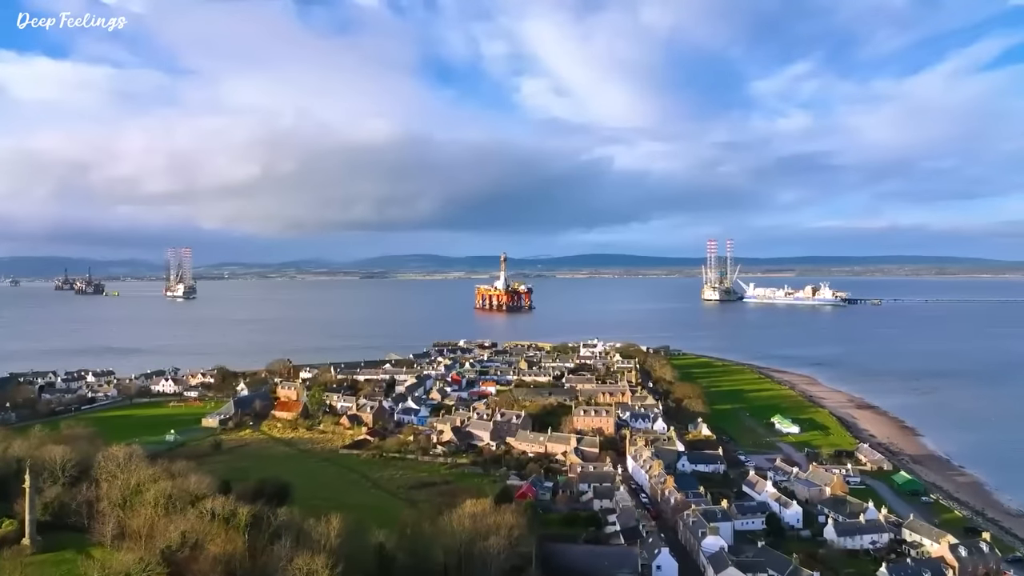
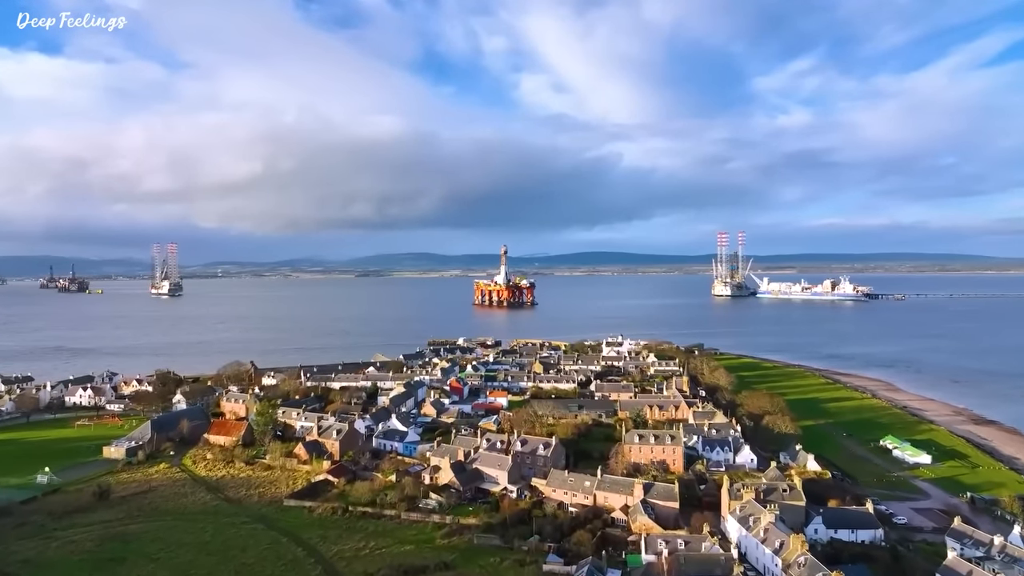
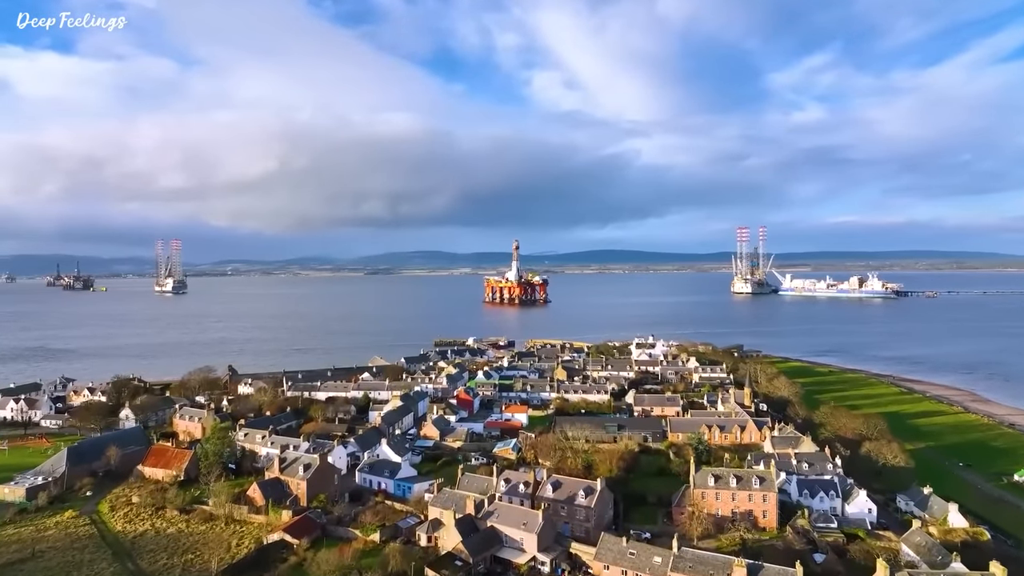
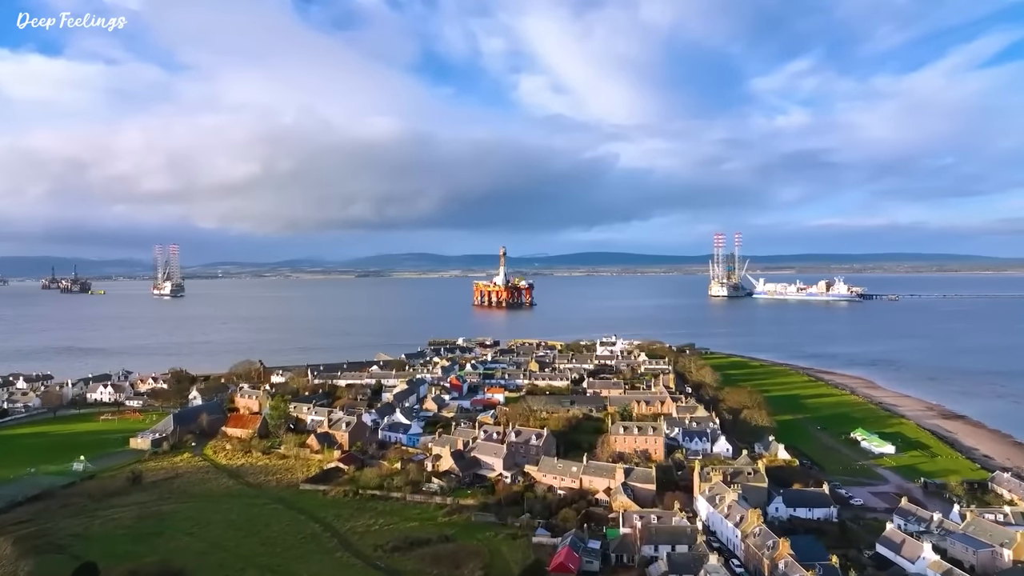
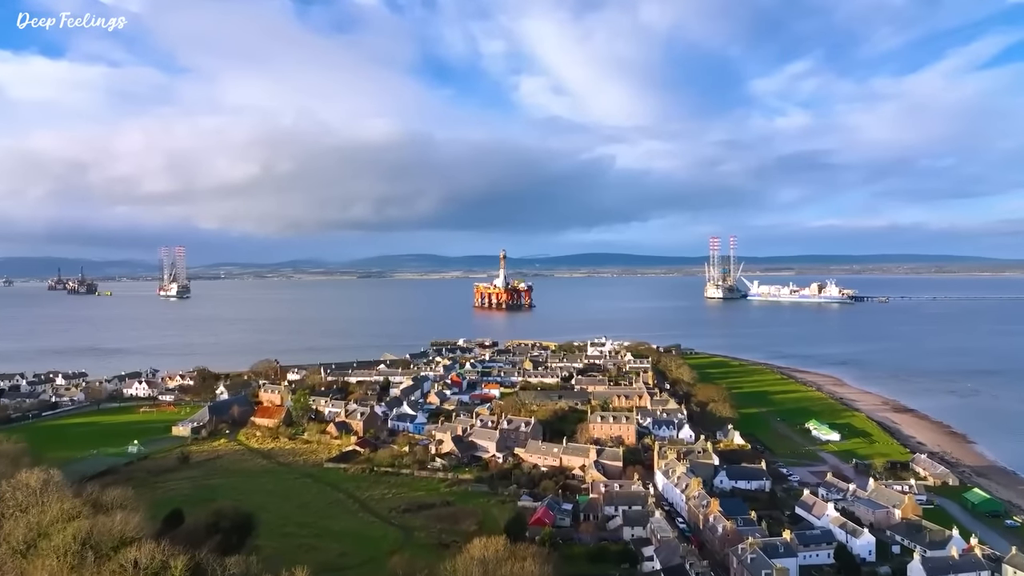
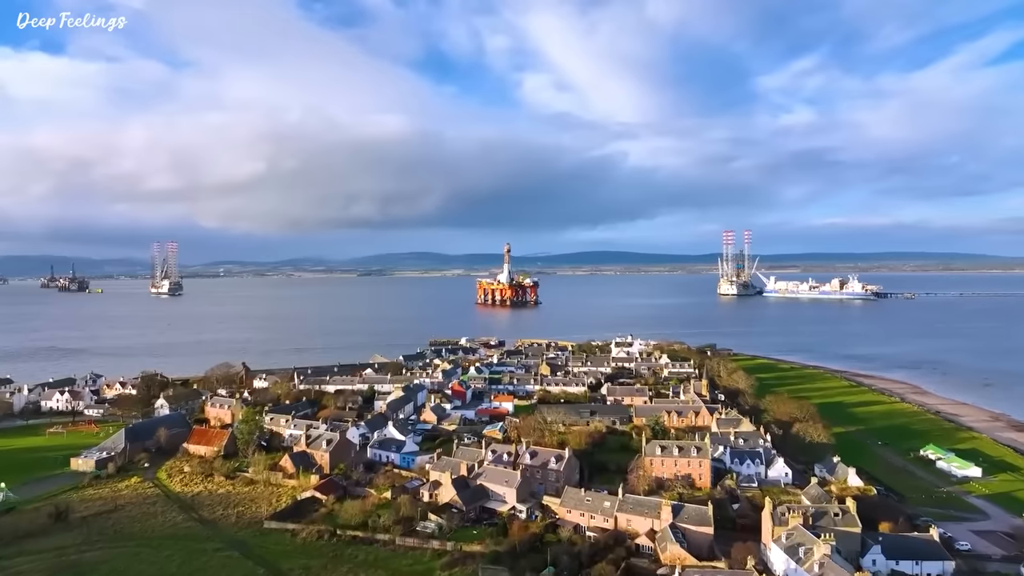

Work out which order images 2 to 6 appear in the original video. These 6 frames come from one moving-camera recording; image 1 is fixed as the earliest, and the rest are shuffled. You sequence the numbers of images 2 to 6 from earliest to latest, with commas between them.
5, 4, 2, 6, 3
